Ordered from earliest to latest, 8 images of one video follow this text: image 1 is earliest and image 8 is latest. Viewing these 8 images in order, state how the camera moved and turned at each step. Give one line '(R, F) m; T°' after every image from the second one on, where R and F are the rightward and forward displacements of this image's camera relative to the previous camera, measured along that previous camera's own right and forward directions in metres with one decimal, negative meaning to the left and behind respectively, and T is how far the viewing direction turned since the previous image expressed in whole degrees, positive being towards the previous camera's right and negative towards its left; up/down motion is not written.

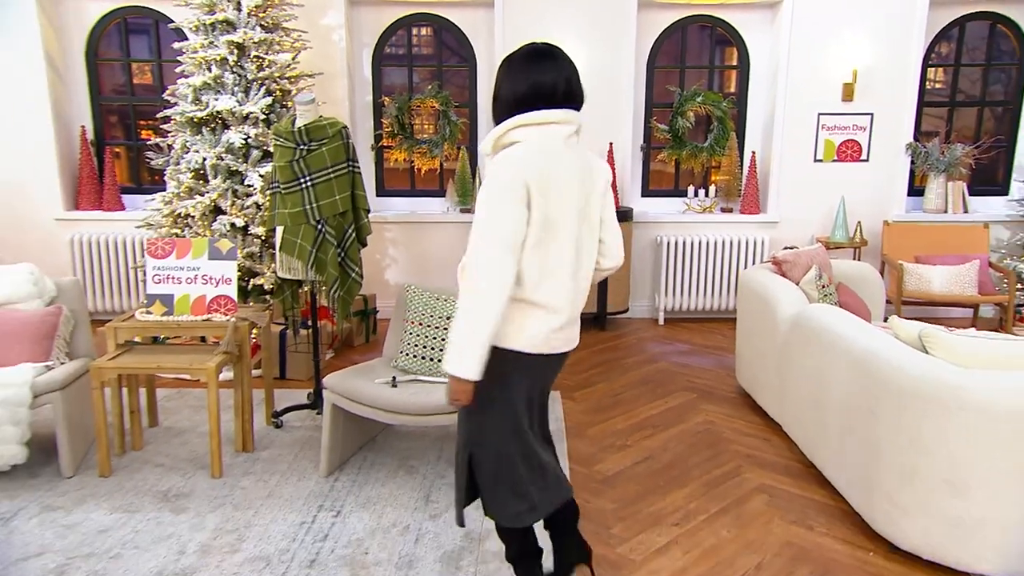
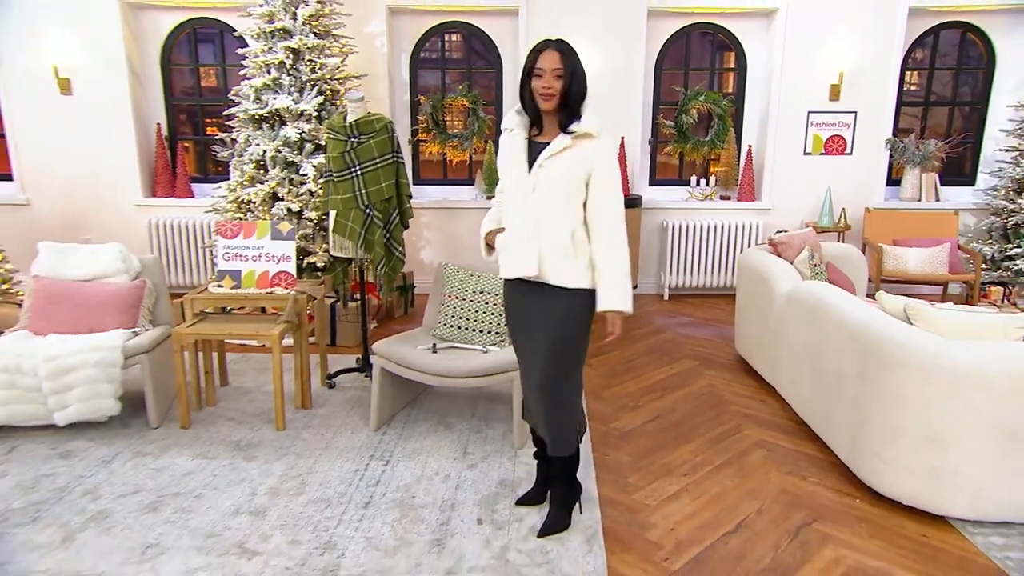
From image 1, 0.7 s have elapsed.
(-0.2, -0.4) m; +1°
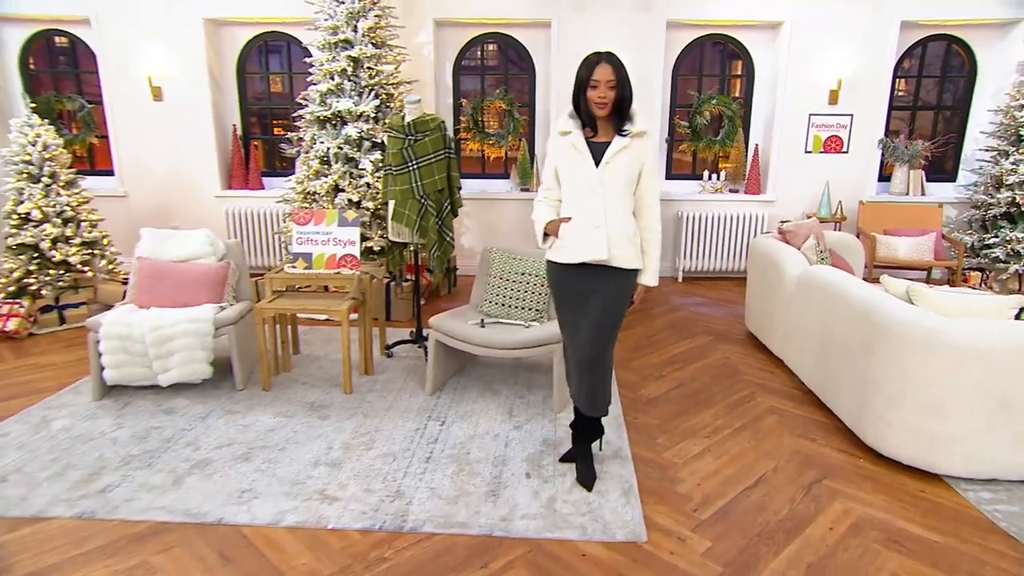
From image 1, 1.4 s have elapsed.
(-0.3, -0.4) m; +1°
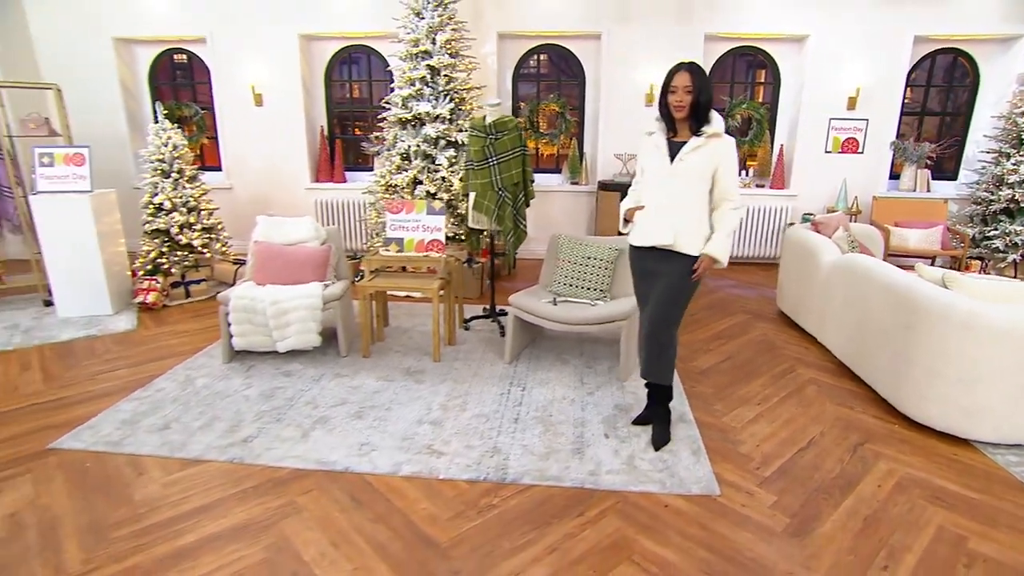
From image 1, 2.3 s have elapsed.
(-0.6, -0.4) m; +1°
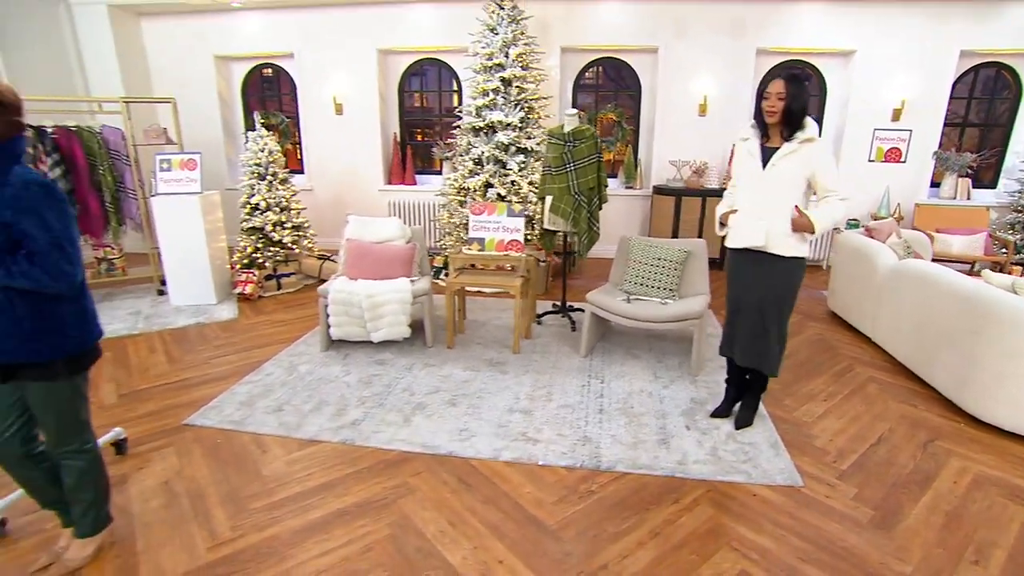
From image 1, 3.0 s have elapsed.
(-0.4, -0.3) m; -1°
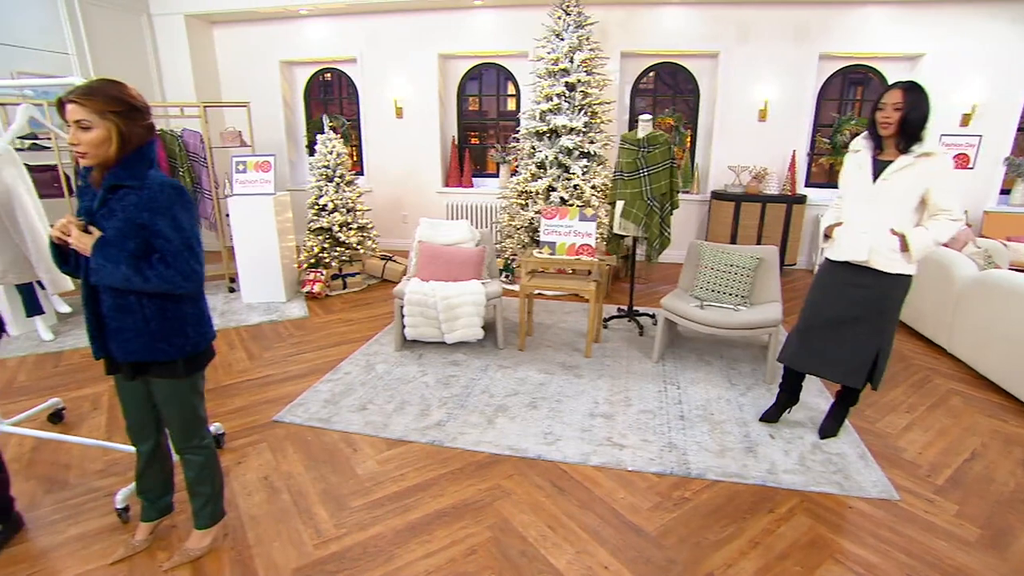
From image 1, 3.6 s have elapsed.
(-0.3, 0.0) m; -2°
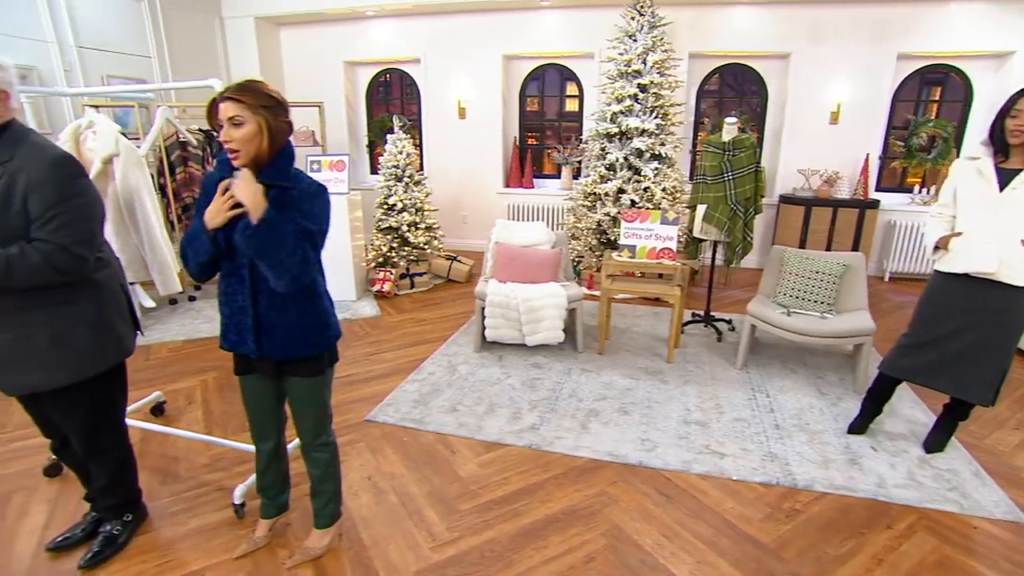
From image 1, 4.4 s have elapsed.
(-0.4, 0.0) m; -2°
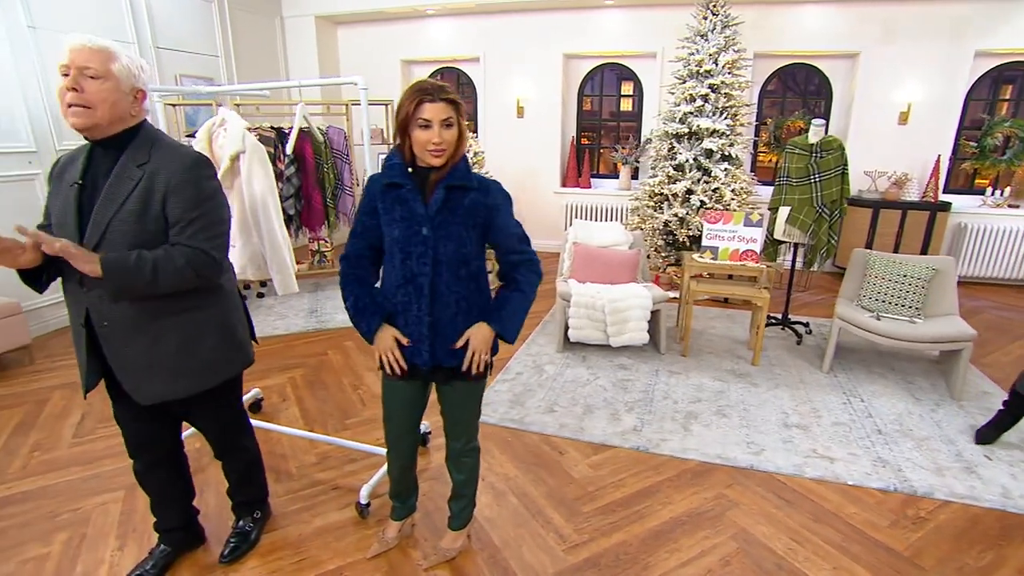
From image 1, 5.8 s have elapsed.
(-0.5, 0.0) m; -1°
